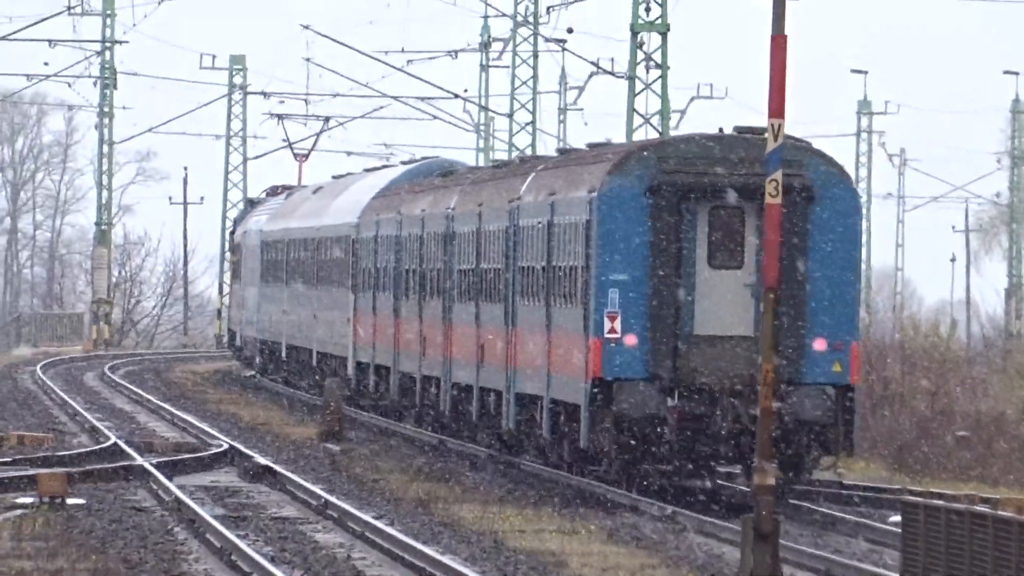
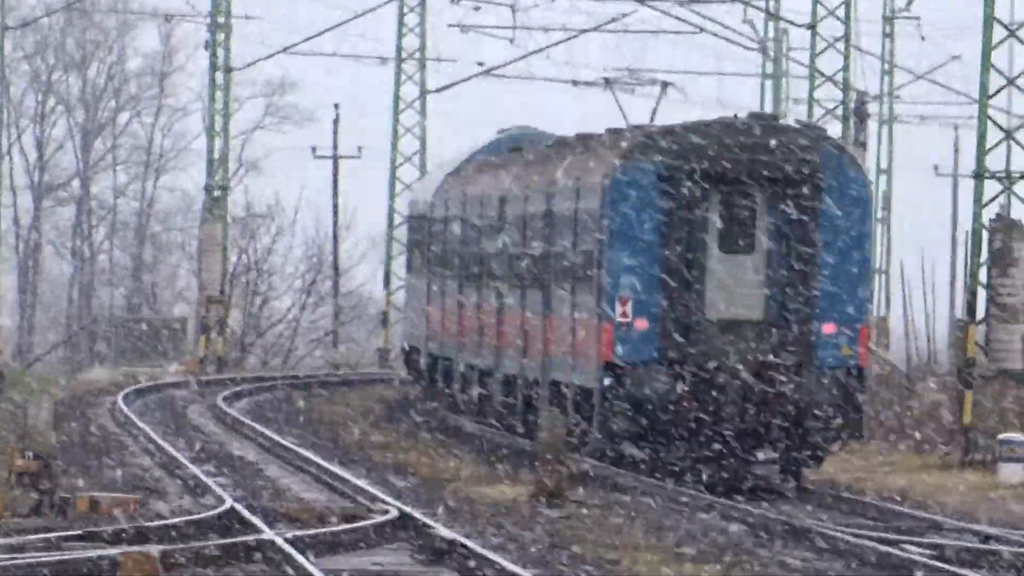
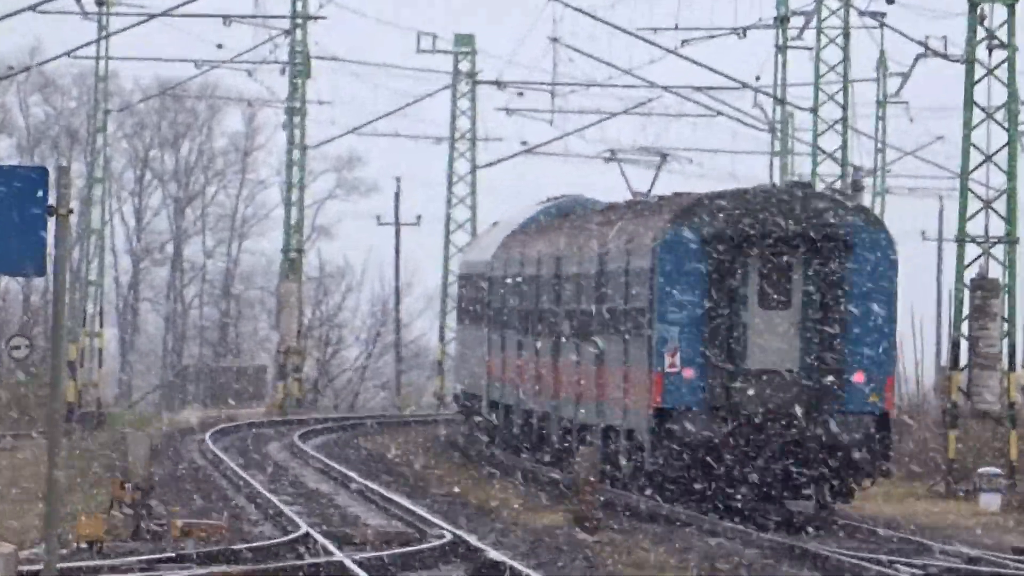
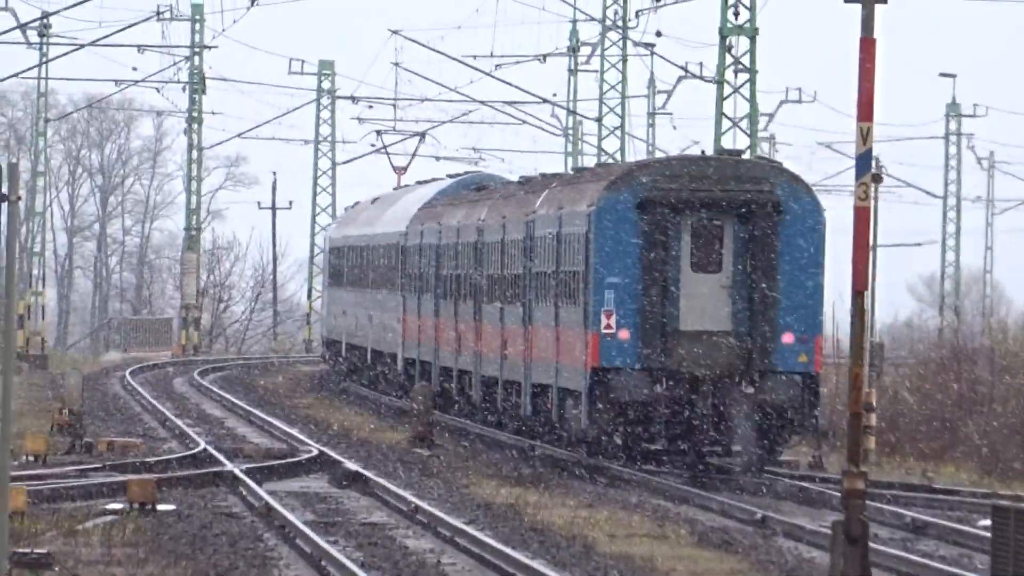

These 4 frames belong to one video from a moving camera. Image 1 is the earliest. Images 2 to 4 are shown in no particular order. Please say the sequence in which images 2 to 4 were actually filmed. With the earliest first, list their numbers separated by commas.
4, 3, 2
